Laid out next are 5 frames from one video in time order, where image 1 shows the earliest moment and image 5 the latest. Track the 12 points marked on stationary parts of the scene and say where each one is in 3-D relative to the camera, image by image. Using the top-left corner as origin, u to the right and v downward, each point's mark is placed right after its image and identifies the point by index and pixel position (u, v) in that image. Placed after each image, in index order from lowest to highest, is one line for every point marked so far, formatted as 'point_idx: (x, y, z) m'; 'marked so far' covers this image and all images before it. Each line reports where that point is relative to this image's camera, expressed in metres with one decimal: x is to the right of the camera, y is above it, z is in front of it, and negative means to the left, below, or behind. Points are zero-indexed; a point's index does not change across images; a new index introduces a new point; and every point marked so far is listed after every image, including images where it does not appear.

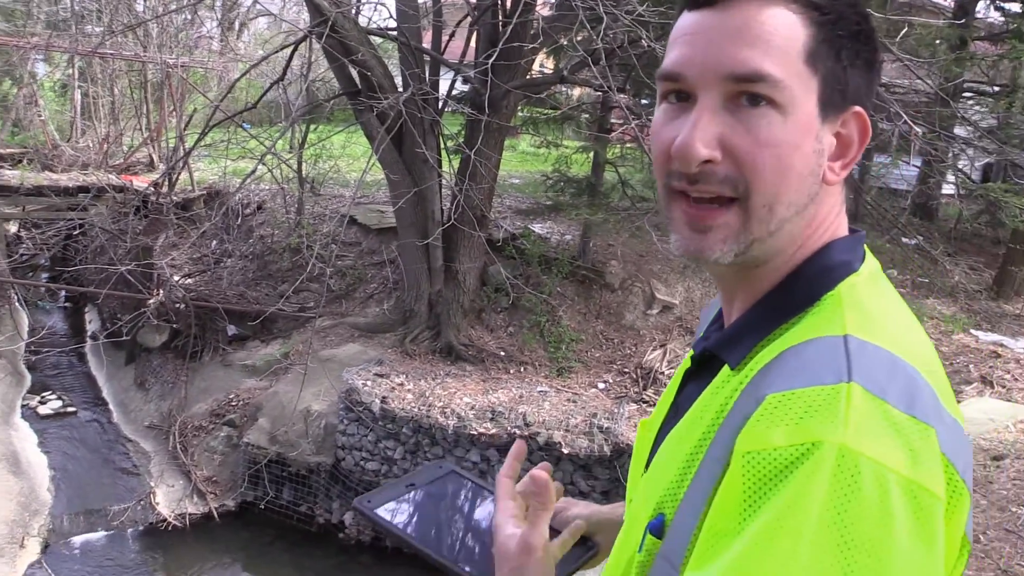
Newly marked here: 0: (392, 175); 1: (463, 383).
0: (-1.3, +1.2, +7.5) m
1: (-0.5, -1.0, +7.7) m
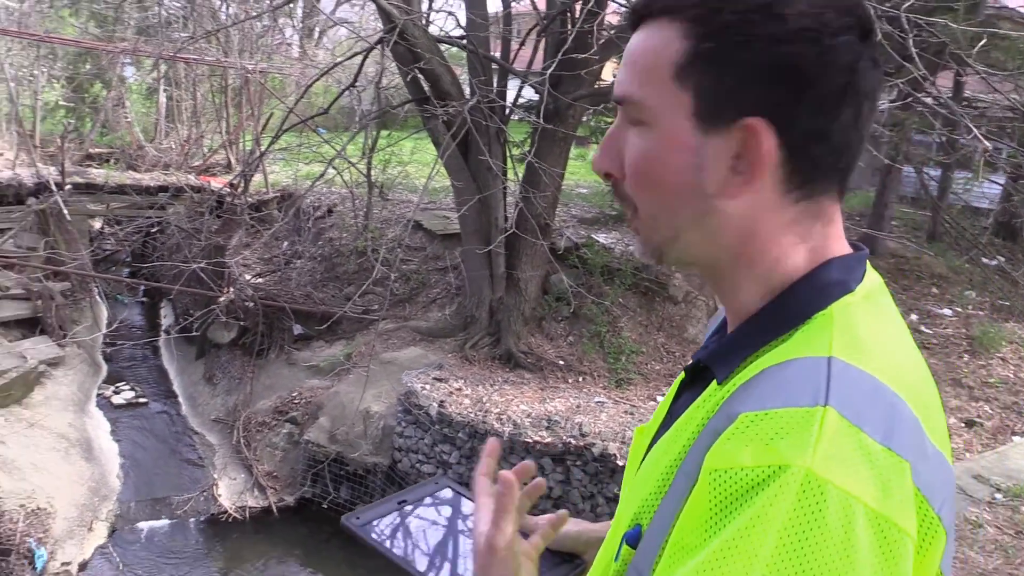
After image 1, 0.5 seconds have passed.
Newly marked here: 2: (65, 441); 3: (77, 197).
0: (-0.6, +1.1, +7.5) m
1: (+0.1, -1.1, +7.7) m
2: (-5.0, -1.7, +8.1) m
3: (-5.1, +1.1, +8.4) m
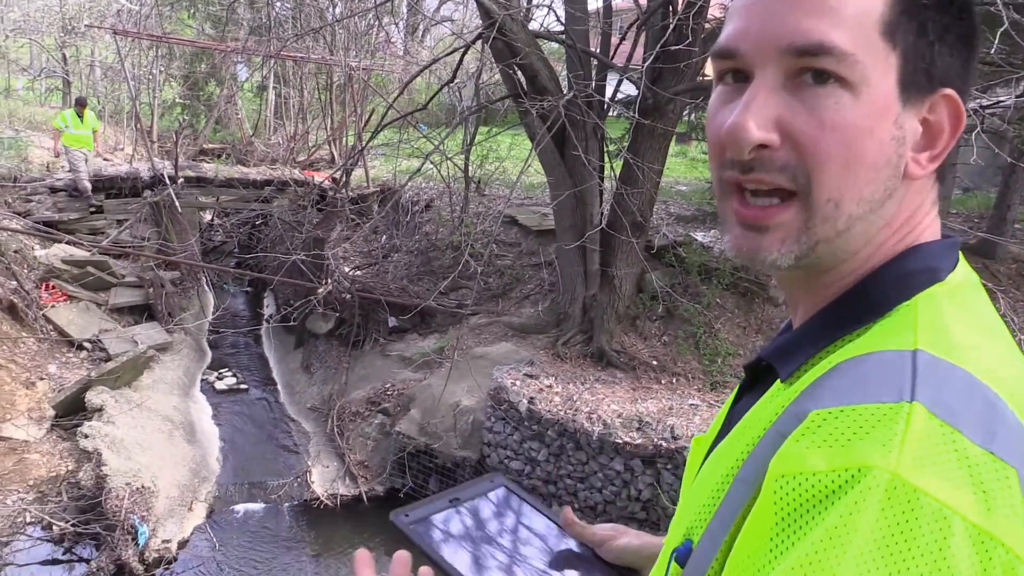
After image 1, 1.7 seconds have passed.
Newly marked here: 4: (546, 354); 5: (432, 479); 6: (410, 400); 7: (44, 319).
0: (+0.4, +1.2, +7.5) m
1: (+1.1, -1.1, +7.6) m
2: (-4.0, -1.6, +8.5) m
3: (-4.0, +1.2, +8.8) m
4: (+0.4, -0.7, +8.2) m
5: (-0.9, -2.1, +8.1) m
6: (-1.2, -1.3, +8.4) m
7: (-6.0, -0.4, +9.2) m
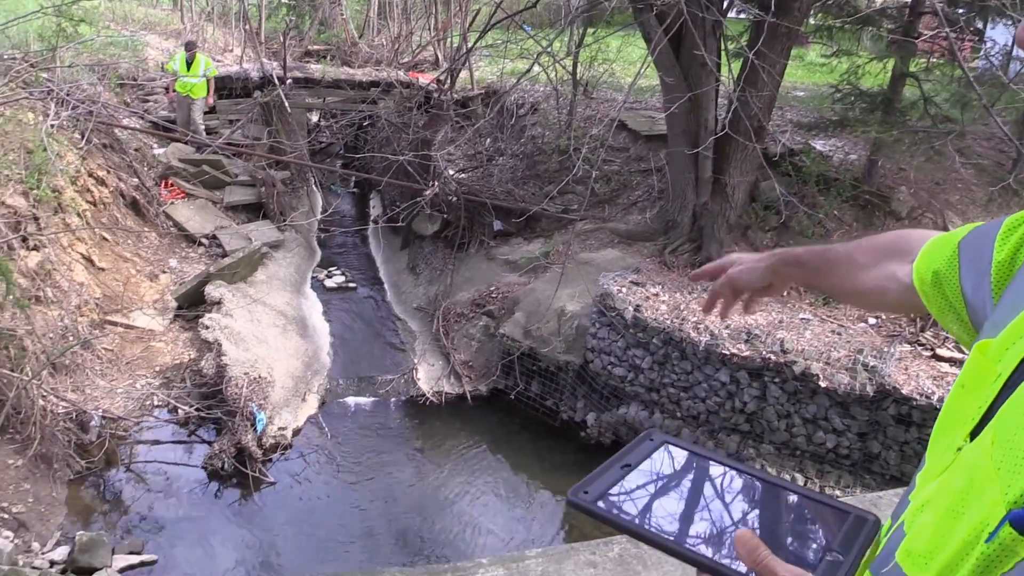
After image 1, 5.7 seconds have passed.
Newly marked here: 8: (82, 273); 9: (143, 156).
0: (+1.6, +2.1, +7.2) m
1: (+2.2, -0.1, +7.4) m
2: (-2.8, -0.4, +8.8) m
3: (-2.7, +2.4, +8.9) m
4: (+1.6, +0.3, +8.1) m
5: (+0.3, -1.1, +8.2) m
6: (0.0, -0.2, +8.5) m
7: (-4.7, +1.0, +9.6) m
8: (-4.8, +0.2, +8.0) m
9: (-5.1, +1.8, +10.0) m
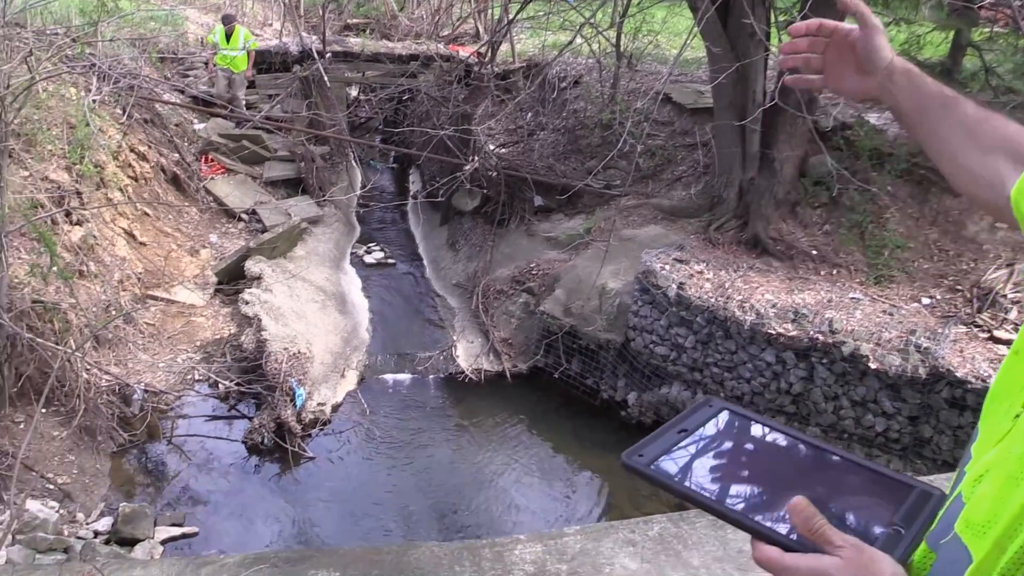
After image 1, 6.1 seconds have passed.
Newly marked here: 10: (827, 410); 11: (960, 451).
0: (+2.0, +2.4, +7.0) m
1: (+2.6, +0.1, +7.2) m
2: (-2.3, -0.1, +8.8) m
3: (-2.2, +2.7, +8.8) m
4: (+2.0, +0.5, +7.9) m
5: (+0.7, -0.8, +8.1) m
6: (+0.5, +0.1, +8.4) m
7: (-4.1, +1.3, +9.6) m
8: (-4.3, +0.5, +8.1) m
9: (-4.6, +2.2, +10.0) m
10: (+3.0, -1.1, +6.8) m
11: (+4.0, -1.4, +6.4) m
